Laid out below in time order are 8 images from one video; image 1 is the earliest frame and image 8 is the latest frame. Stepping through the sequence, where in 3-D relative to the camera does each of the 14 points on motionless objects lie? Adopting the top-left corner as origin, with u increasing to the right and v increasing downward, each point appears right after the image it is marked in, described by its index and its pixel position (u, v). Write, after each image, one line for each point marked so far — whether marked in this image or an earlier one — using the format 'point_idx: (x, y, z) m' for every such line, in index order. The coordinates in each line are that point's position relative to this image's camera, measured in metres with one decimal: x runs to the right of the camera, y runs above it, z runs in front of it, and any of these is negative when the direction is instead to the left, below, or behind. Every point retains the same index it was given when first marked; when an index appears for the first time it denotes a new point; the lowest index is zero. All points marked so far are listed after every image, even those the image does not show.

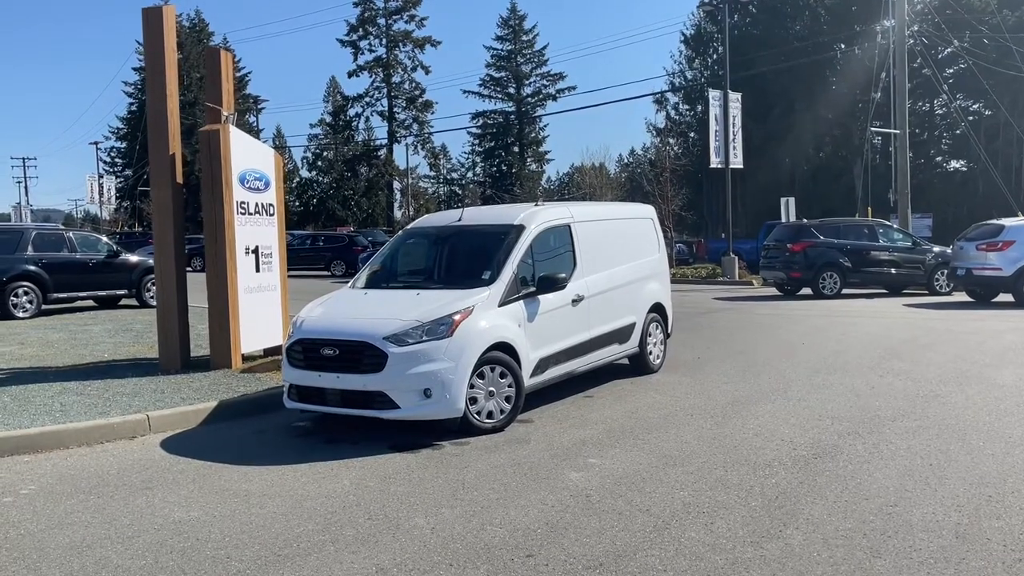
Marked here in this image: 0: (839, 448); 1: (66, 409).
0: (+2.5, -1.3, +6.8) m
1: (-4.3, -1.2, +8.4) m
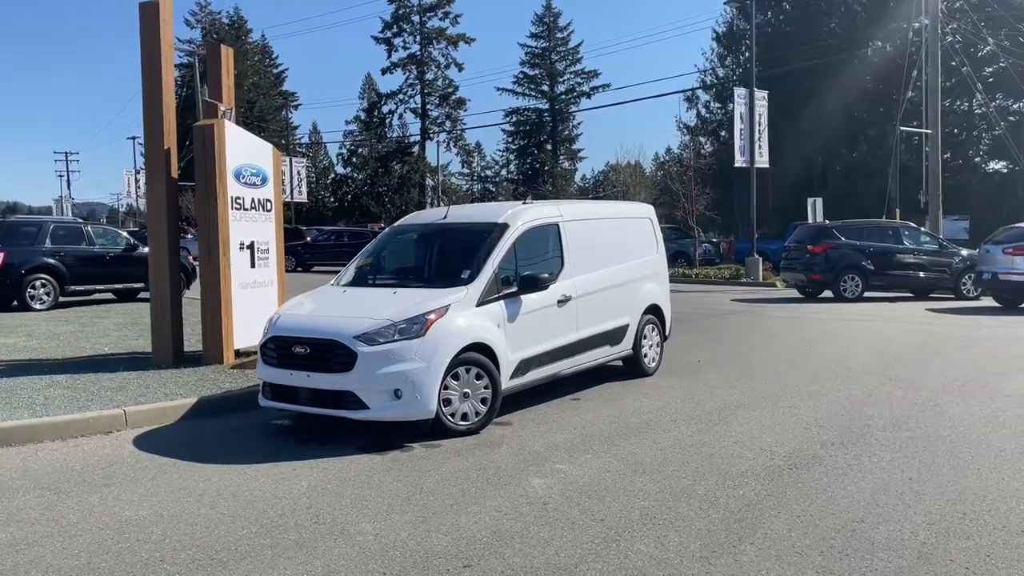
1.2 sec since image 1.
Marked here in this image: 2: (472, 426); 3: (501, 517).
0: (+2.3, -1.3, +6.5) m
1: (-4.5, -1.1, +8.4) m
2: (-0.3, -1.2, +7.5) m
3: (-0.1, -1.4, +5.3) m
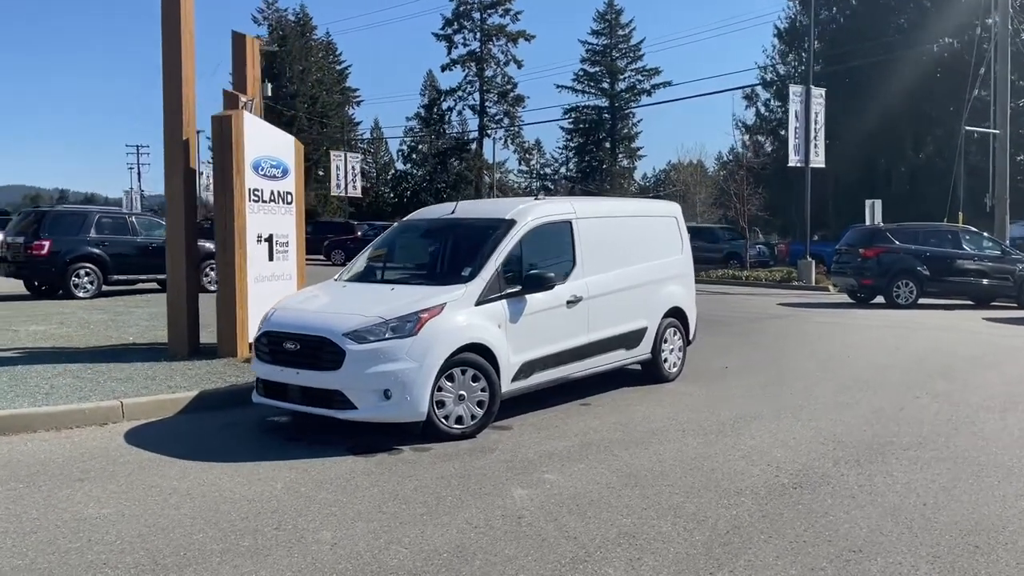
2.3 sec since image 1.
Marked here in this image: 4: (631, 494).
0: (+2.2, -1.3, +6.0) m
1: (-4.5, -1.0, +8.4) m
2: (-0.4, -1.2, +7.2) m
3: (-0.2, -1.4, +5.0) m
4: (+0.8, -1.4, +5.7) m
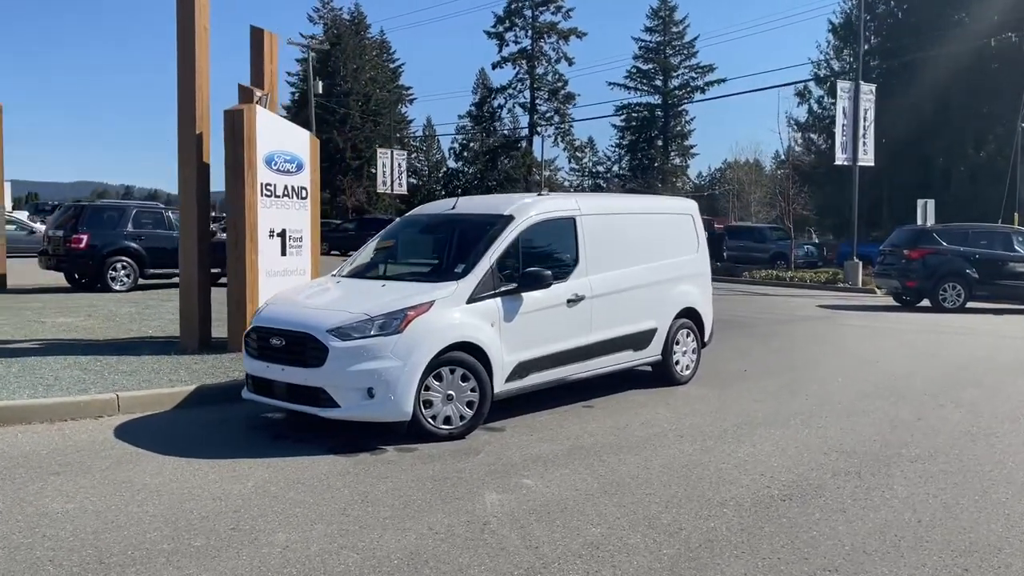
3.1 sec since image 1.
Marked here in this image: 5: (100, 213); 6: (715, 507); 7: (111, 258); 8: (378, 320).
0: (+2.0, -1.3, +5.7) m
1: (-4.5, -0.9, +8.5) m
2: (-0.5, -1.2, +7.0) m
3: (-0.5, -1.4, +4.8) m
4: (+0.6, -1.4, +5.5) m
5: (-9.4, +1.7, +19.6) m
6: (+1.3, -1.4, +5.4) m
7: (-9.0, +0.7, +19.4) m
8: (-1.0, -0.2, +6.7) m
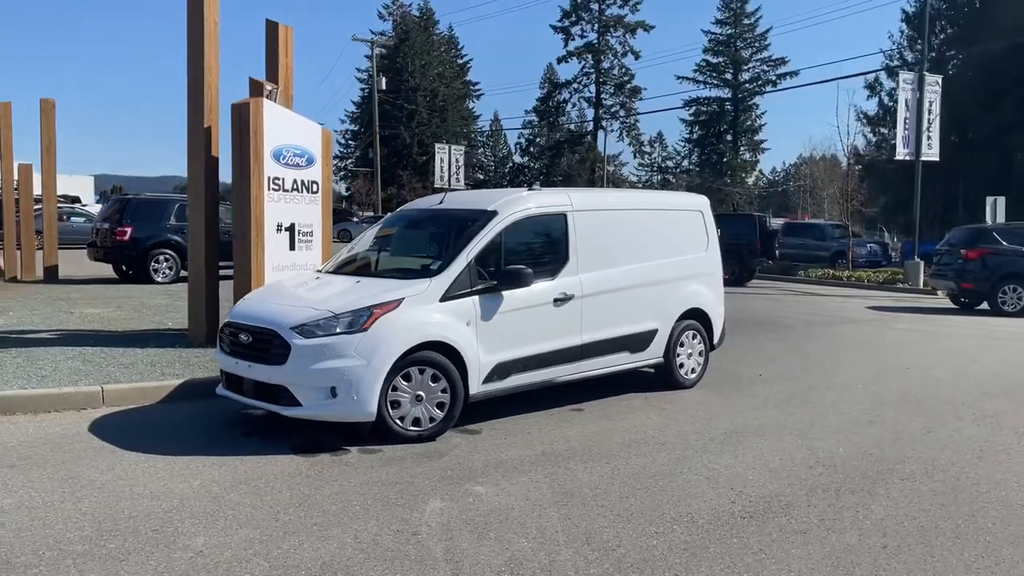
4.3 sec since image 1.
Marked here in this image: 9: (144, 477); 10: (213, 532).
0: (+1.7, -1.4, +5.3) m
1: (-4.6, -0.9, +8.6) m
2: (-0.7, -1.1, +6.8) m
3: (-0.9, -1.4, +4.6) m
4: (+0.3, -1.4, +5.2) m
5: (-8.5, +1.9, +20.1) m
6: (+0.9, -1.4, +5.1) m
7: (-8.2, +0.9, +19.8) m
8: (-1.3, -0.2, +6.5) m
9: (-2.4, -1.3, +5.8) m
10: (-1.6, -1.3, +4.8) m
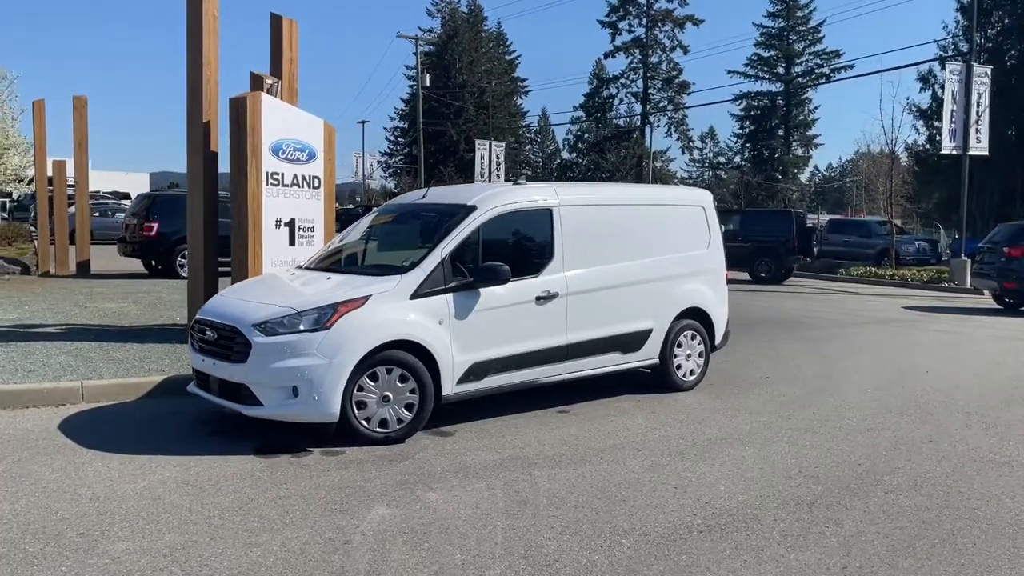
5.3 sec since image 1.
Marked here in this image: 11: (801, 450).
0: (+1.4, -1.4, +5.0) m
1: (-4.7, -0.8, +8.6) m
2: (-0.9, -1.1, +6.6) m
3: (-1.2, -1.4, +4.4) m
4: (-0.1, -1.3, +4.9) m
5: (-8.0, +2.0, +20.3) m
6: (+0.6, -1.4, +4.8) m
7: (-7.7, +1.0, +20.0) m
8: (-1.5, -0.2, +6.4) m
9: (-2.7, -1.2, +5.6) m
10: (-2.0, -1.3, +4.6) m
11: (+2.2, -1.2, +6.6) m
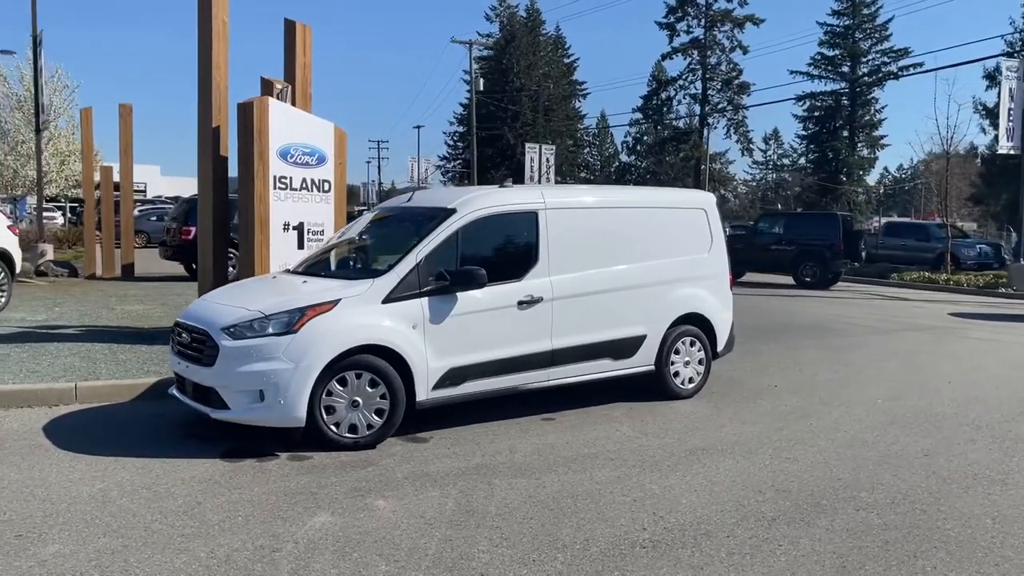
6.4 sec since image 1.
0: (+1.0, -1.4, +4.8) m
1: (-4.7, -0.8, +8.8) m
2: (-1.1, -1.1, +6.5) m
3: (-1.6, -1.4, +4.4) m
4: (-0.4, -1.4, +4.8) m
5: (-7.2, +1.9, +20.7) m
6: (+0.2, -1.4, +4.6) m
7: (-6.9, +0.9, +20.4) m
8: (-1.8, -0.2, +6.3) m
9: (-3.0, -1.2, +5.7) m
10: (-2.3, -1.3, +4.6) m
11: (+2.0, -1.3, +6.3) m
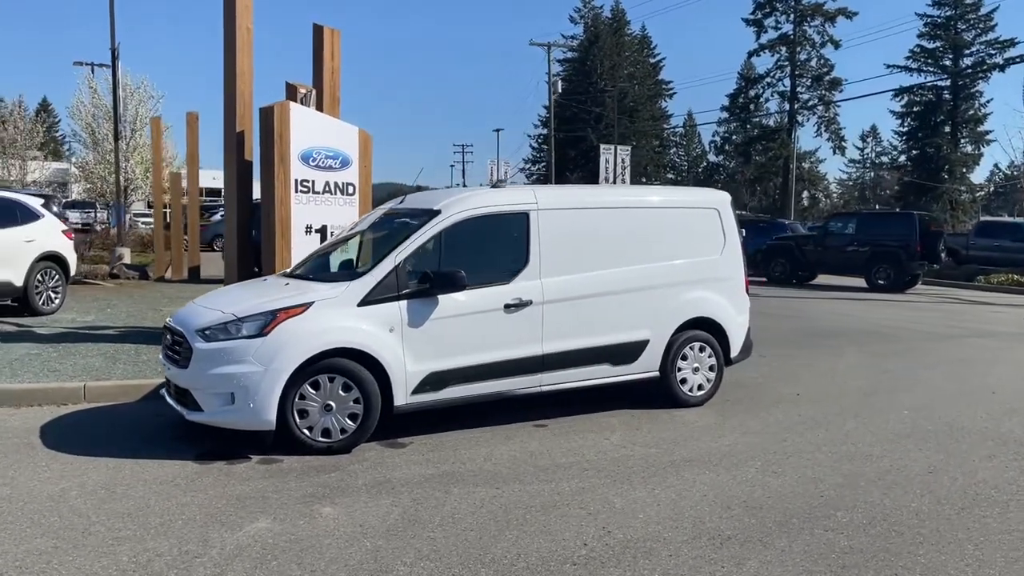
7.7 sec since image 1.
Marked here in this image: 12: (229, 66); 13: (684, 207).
0: (+0.7, -1.4, +4.5) m
1: (-4.7, -0.9, +9.1) m
2: (-1.3, -1.2, +6.5) m
3: (-2.0, -1.4, +4.4) m
4: (-0.8, -1.4, +4.7) m
5: (-5.9, +1.9, +21.1) m
6: (-0.2, -1.4, +4.4) m
7: (-5.7, +0.9, +20.8) m
8: (-2.0, -0.2, +6.3) m
9: (-3.3, -1.3, +5.8) m
10: (-2.7, -1.4, +4.7) m
11: (+1.8, -1.3, +5.9) m
12: (-3.5, +2.8, +10.8) m
13: (+1.6, +0.8, +8.3) m
